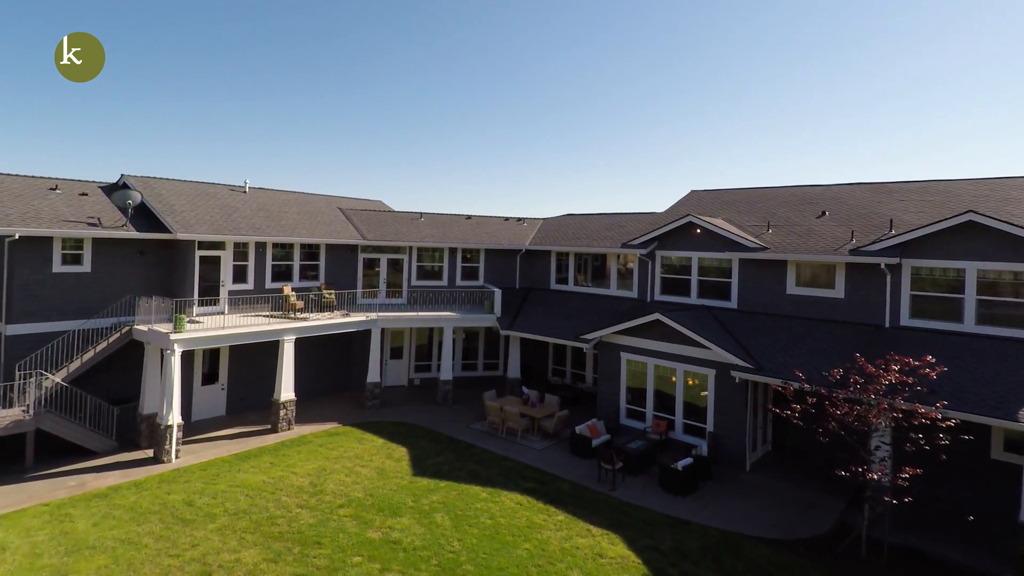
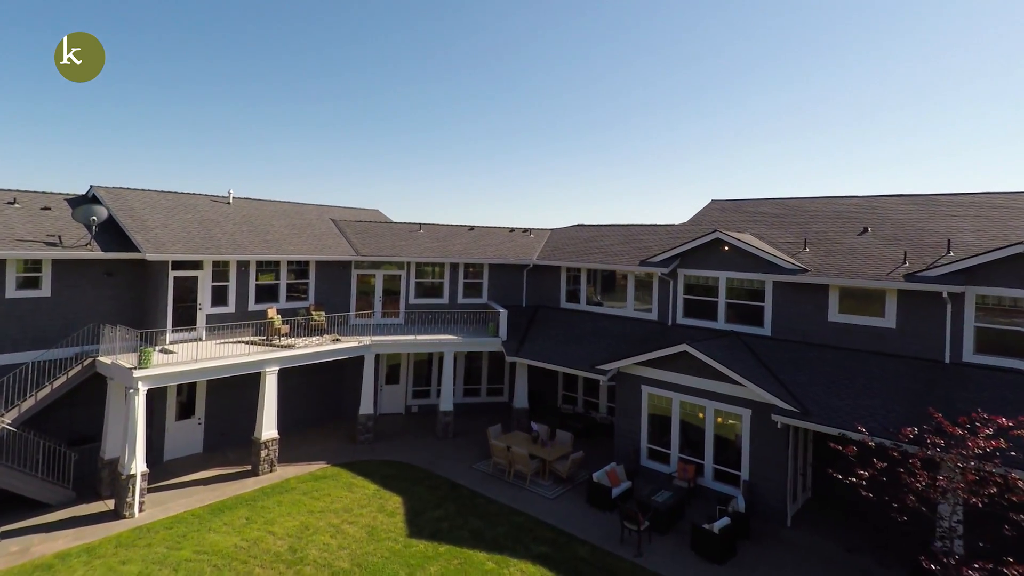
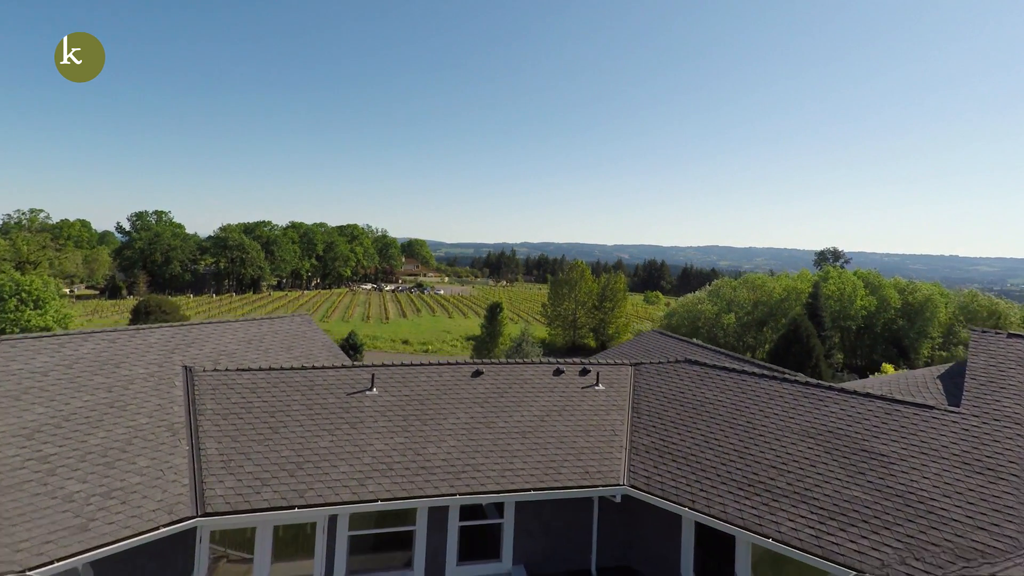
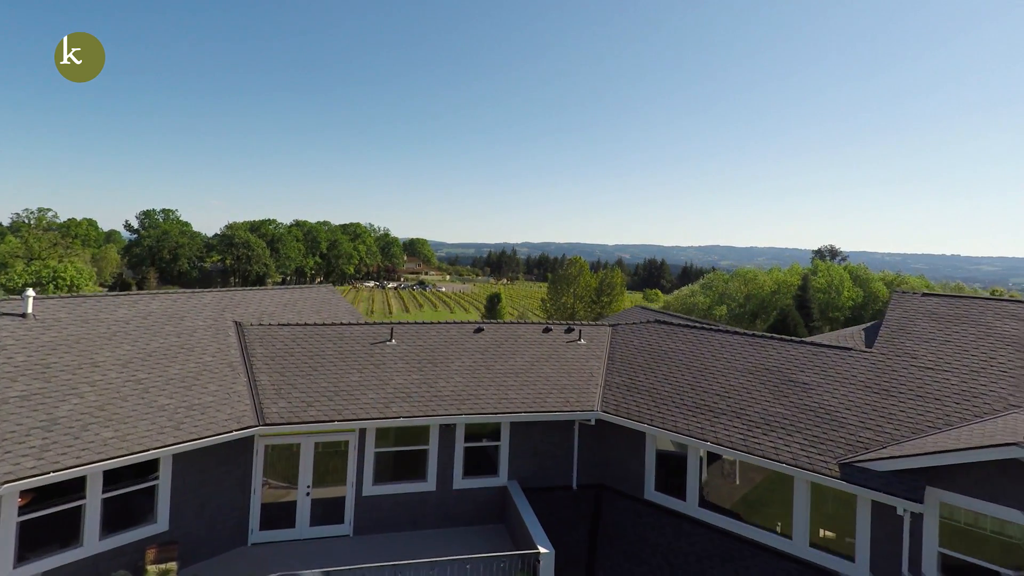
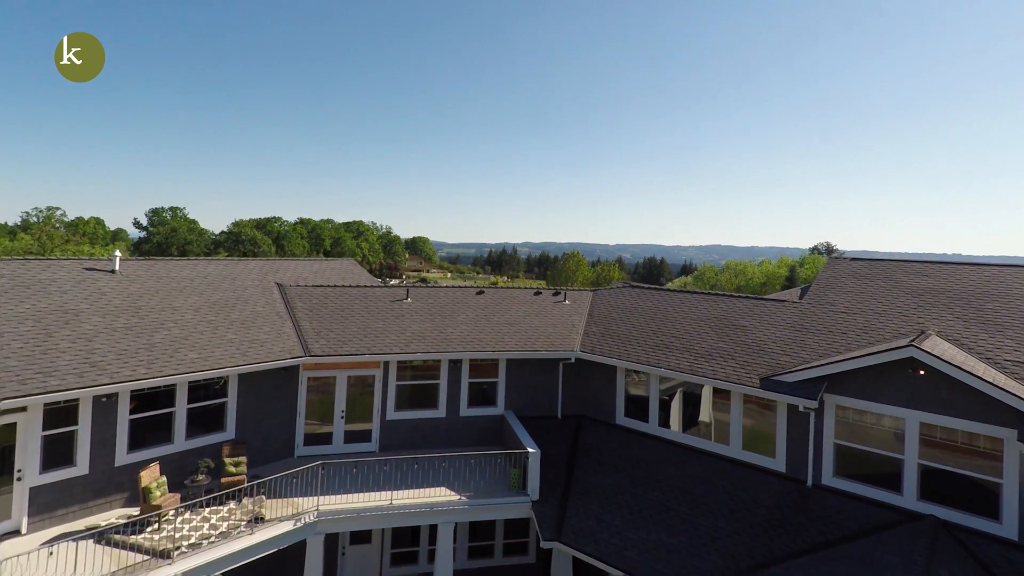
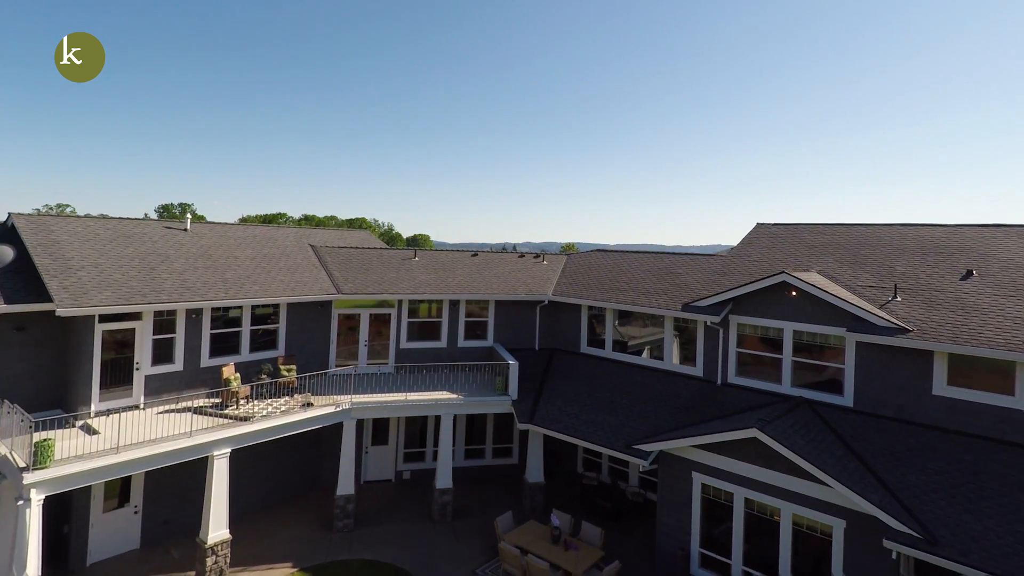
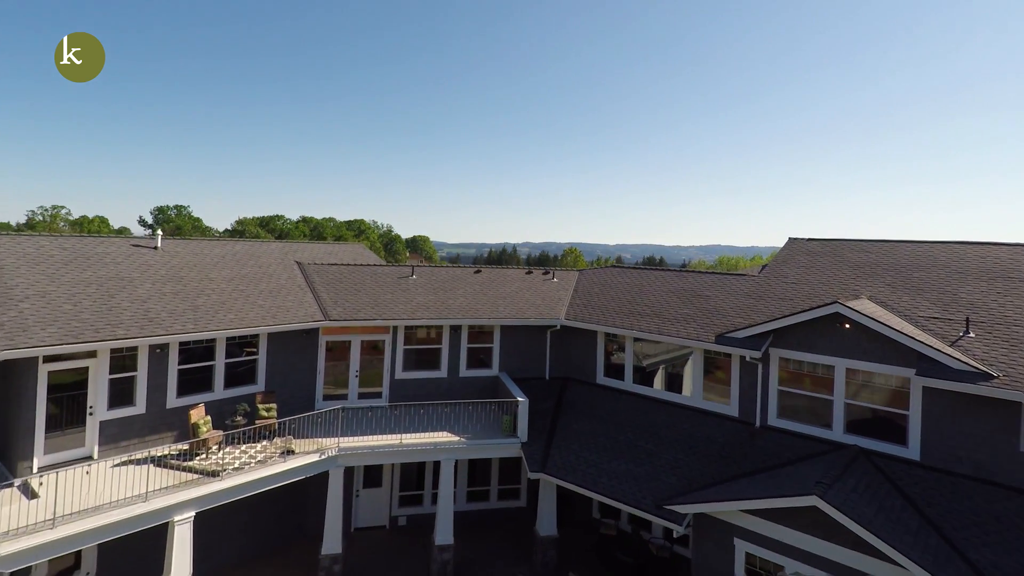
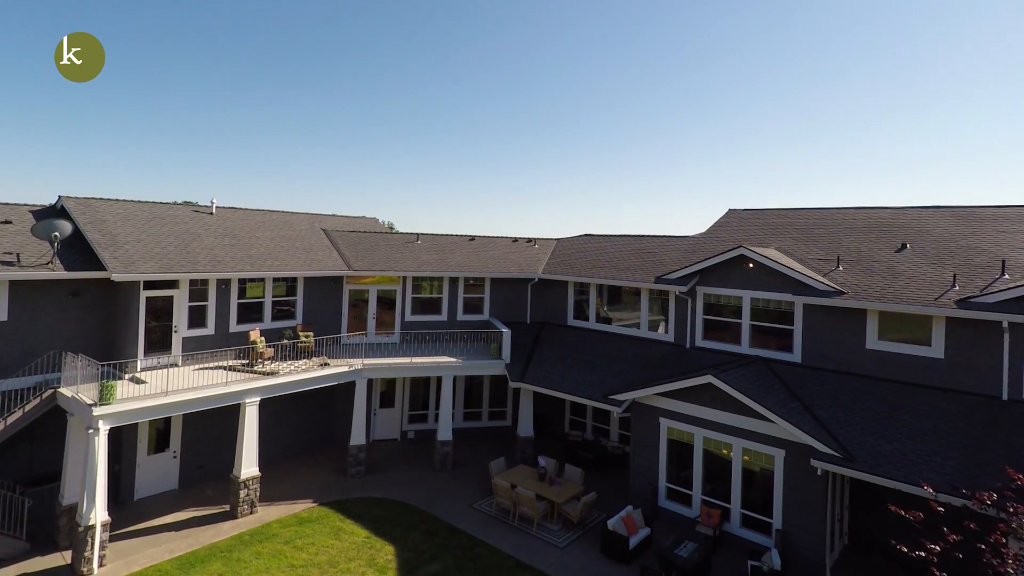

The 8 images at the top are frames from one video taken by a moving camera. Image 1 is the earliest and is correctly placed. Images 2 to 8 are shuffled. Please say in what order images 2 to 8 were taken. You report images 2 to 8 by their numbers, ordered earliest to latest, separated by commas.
2, 8, 6, 7, 5, 4, 3
